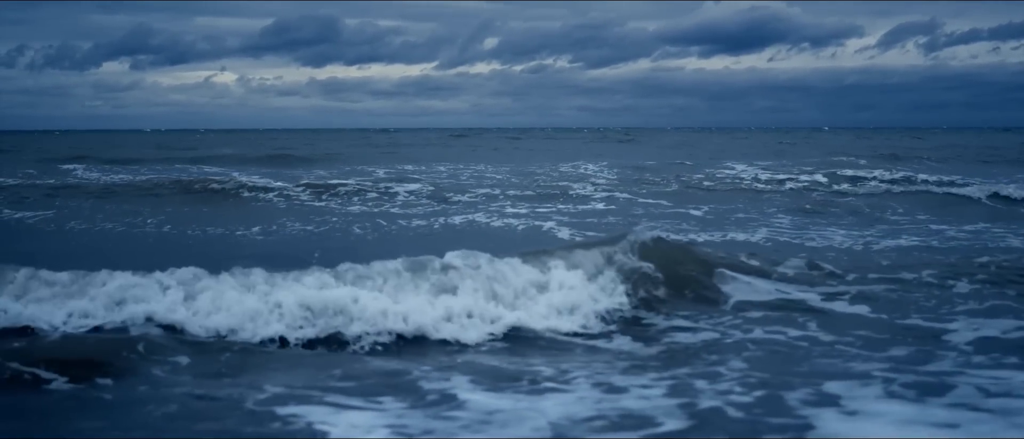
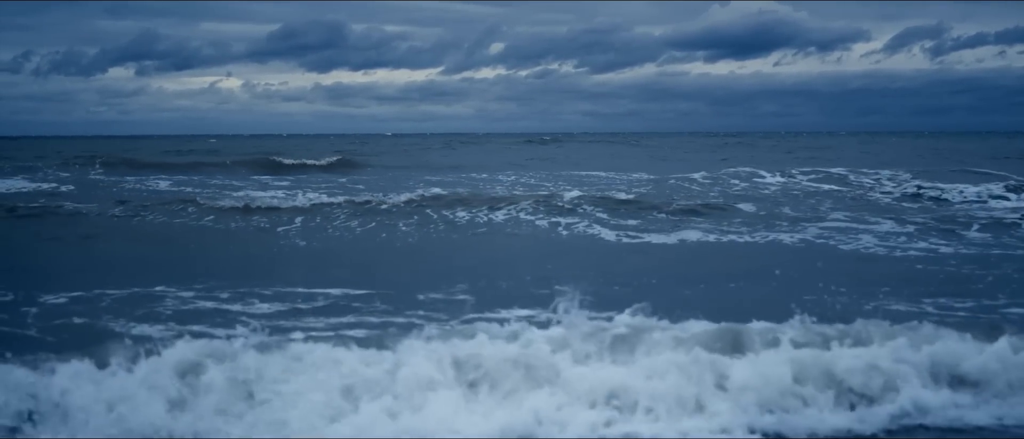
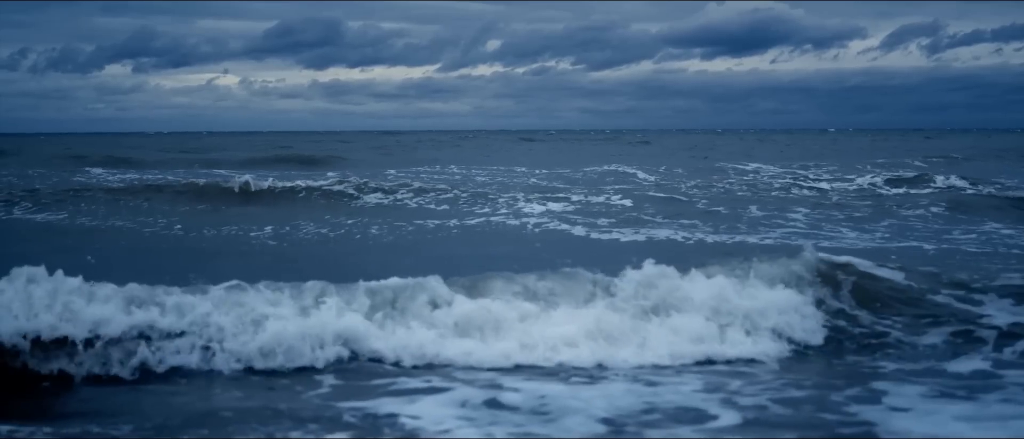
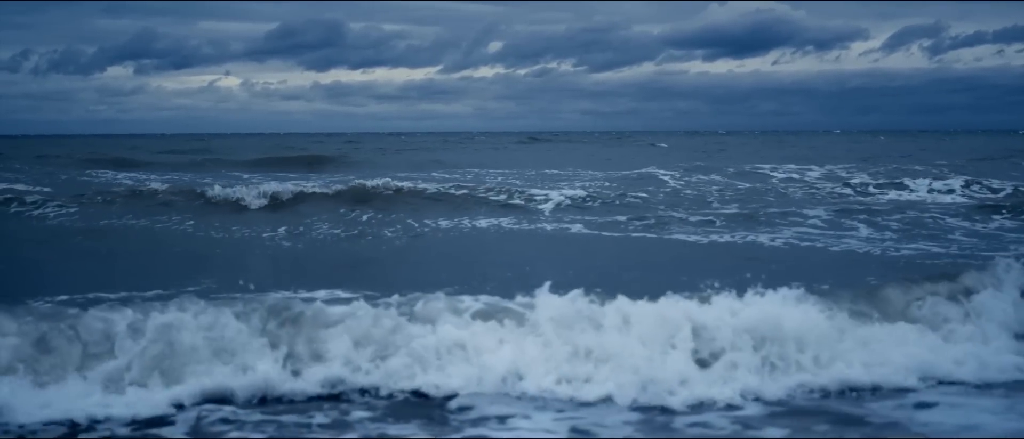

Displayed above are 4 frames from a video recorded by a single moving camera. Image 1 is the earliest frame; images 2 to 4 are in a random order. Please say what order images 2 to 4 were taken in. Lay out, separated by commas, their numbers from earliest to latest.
3, 4, 2
